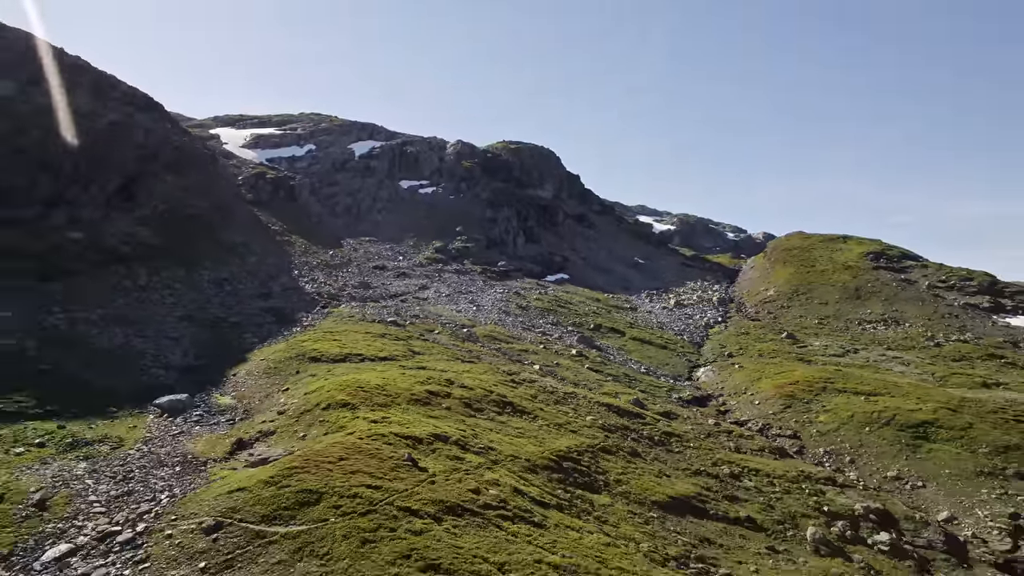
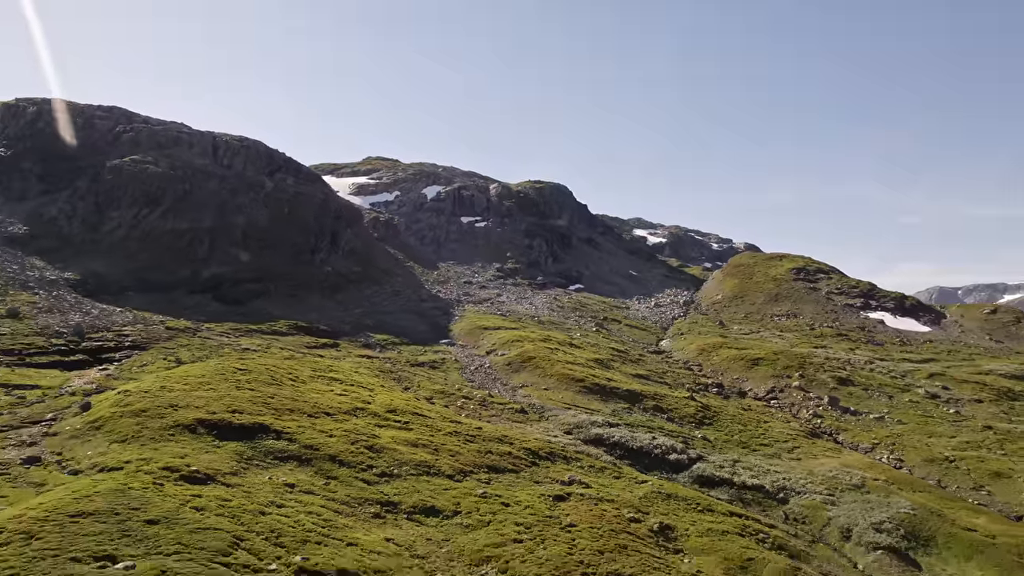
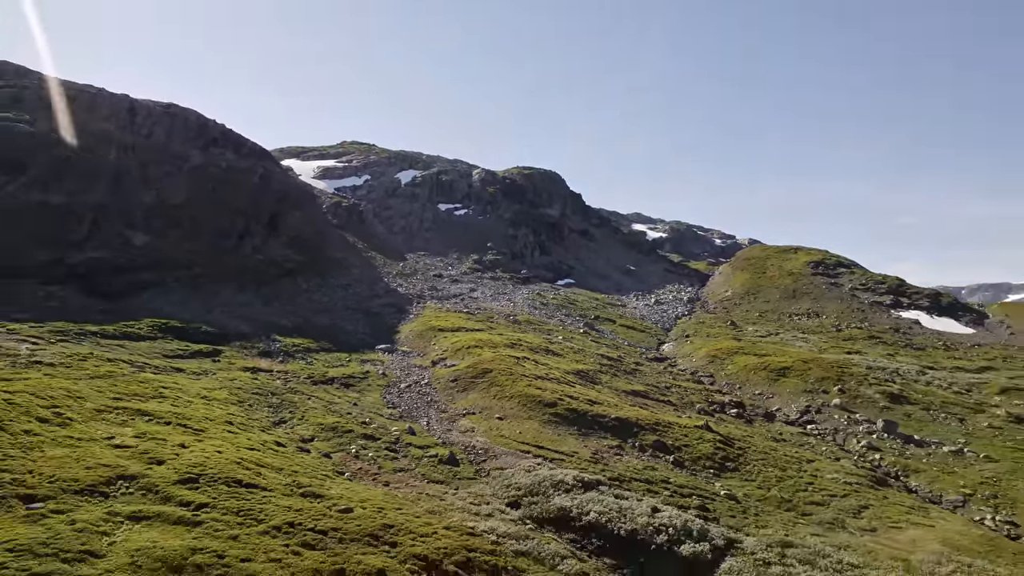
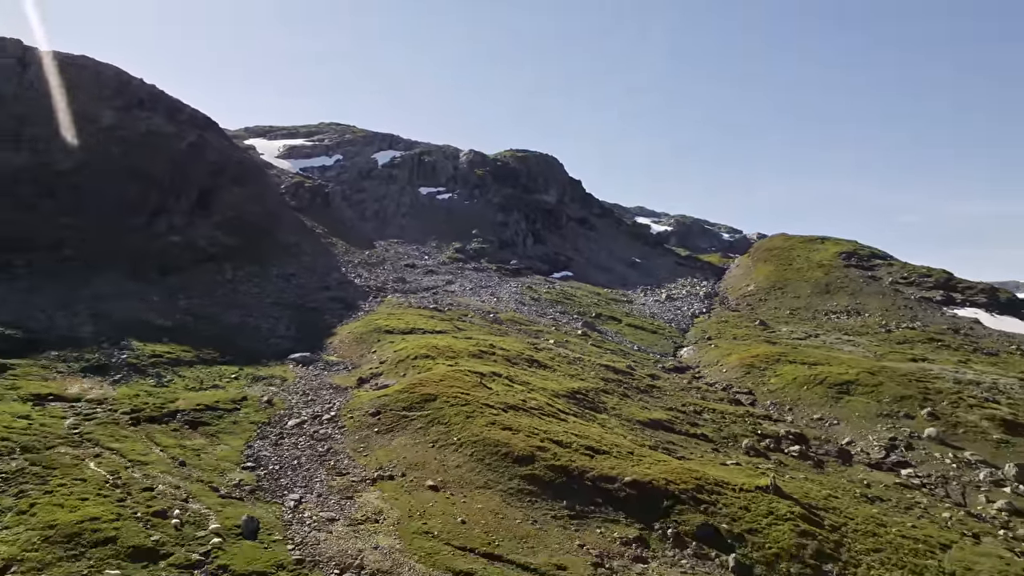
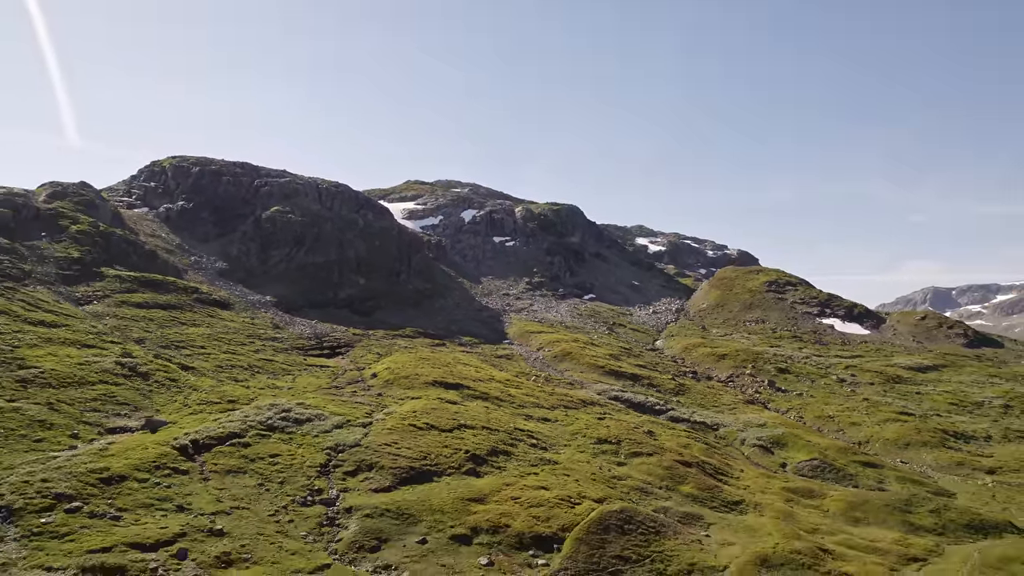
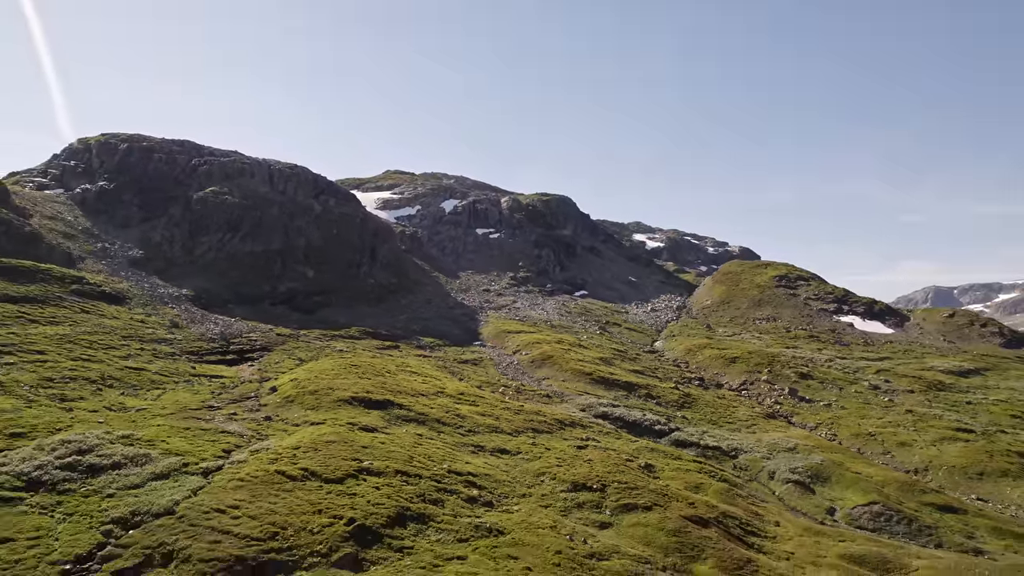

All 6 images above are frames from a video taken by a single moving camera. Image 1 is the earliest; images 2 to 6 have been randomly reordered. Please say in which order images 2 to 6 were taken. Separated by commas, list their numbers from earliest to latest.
4, 3, 2, 6, 5
